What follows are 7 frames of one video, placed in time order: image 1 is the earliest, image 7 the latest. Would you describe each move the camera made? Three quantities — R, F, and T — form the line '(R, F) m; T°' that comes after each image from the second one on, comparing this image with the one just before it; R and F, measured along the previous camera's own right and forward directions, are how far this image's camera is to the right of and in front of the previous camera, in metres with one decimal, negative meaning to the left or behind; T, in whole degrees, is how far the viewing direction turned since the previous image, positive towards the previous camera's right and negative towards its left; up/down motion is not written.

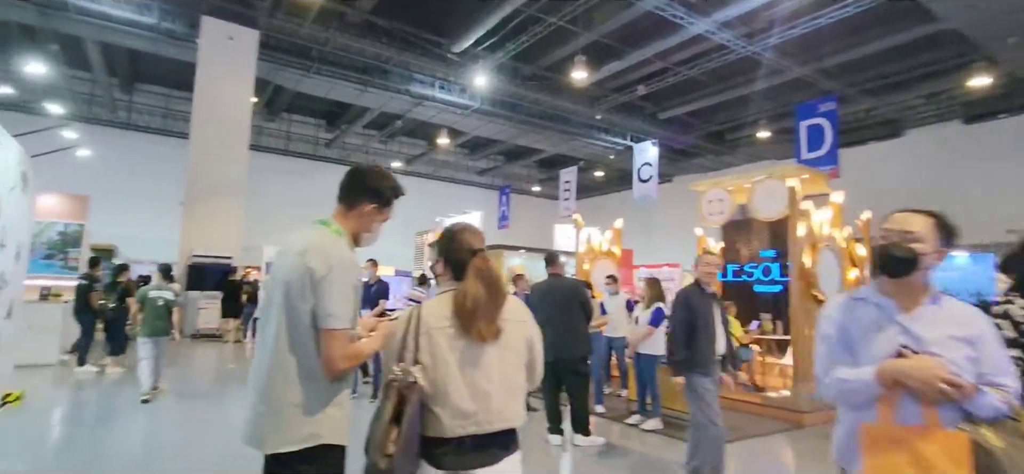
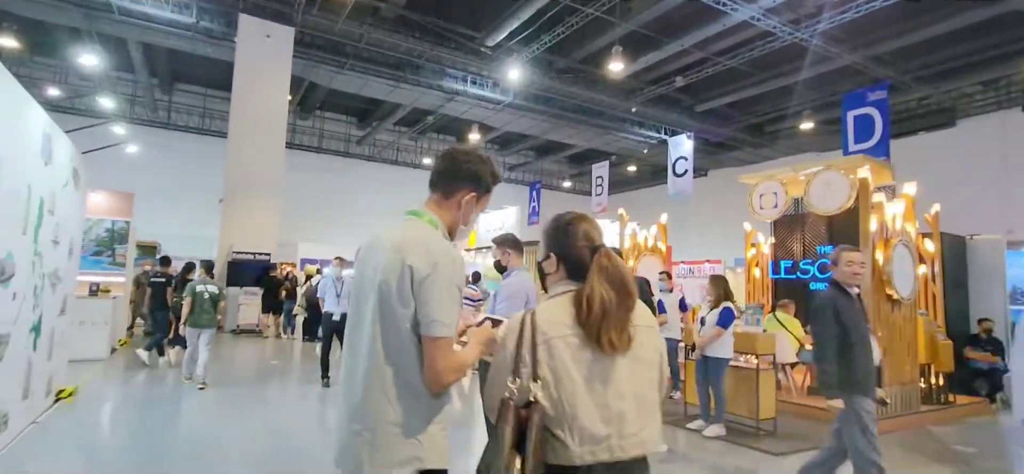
(-0.2, +0.2) m; -3°
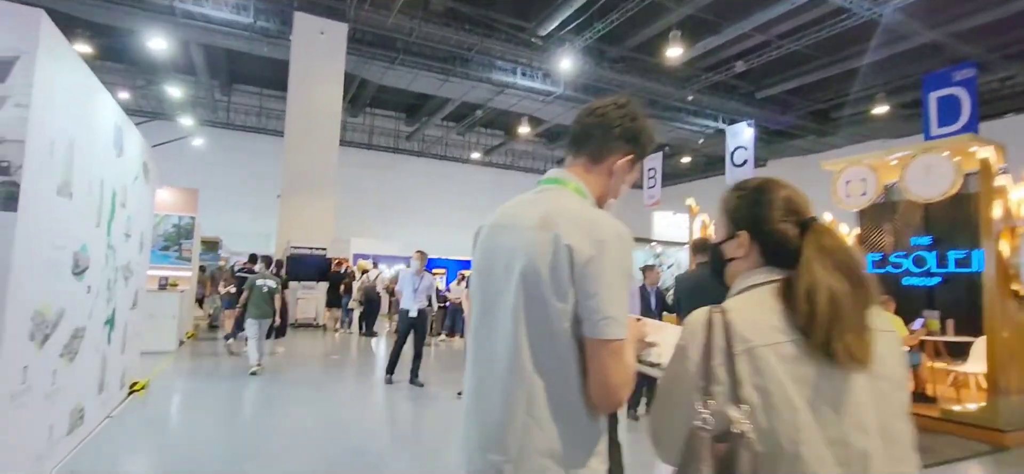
(-0.2, +0.2) m; -5°
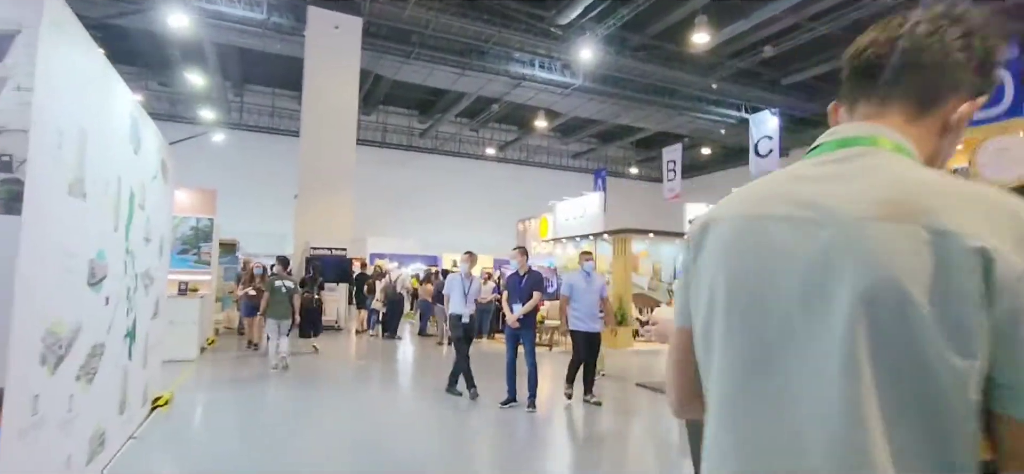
(-0.3, +0.3) m; -1°
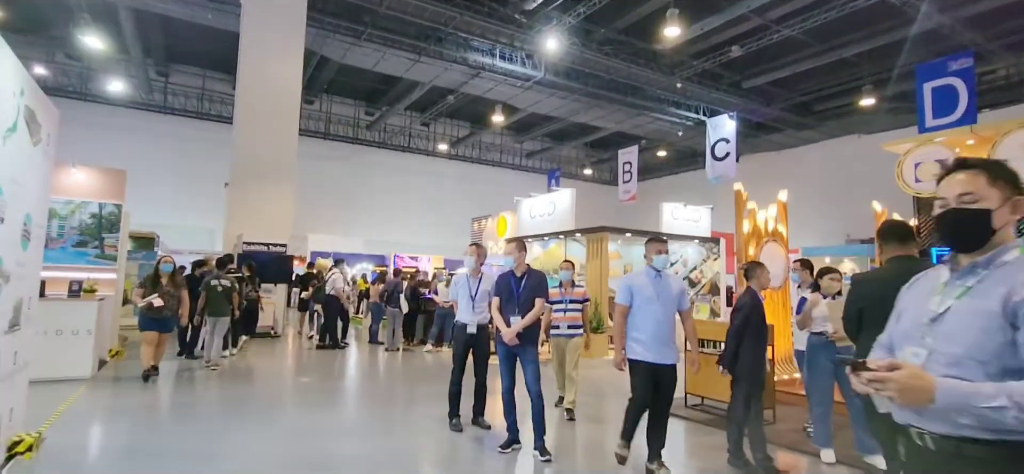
(-0.3, +0.8) m; +6°
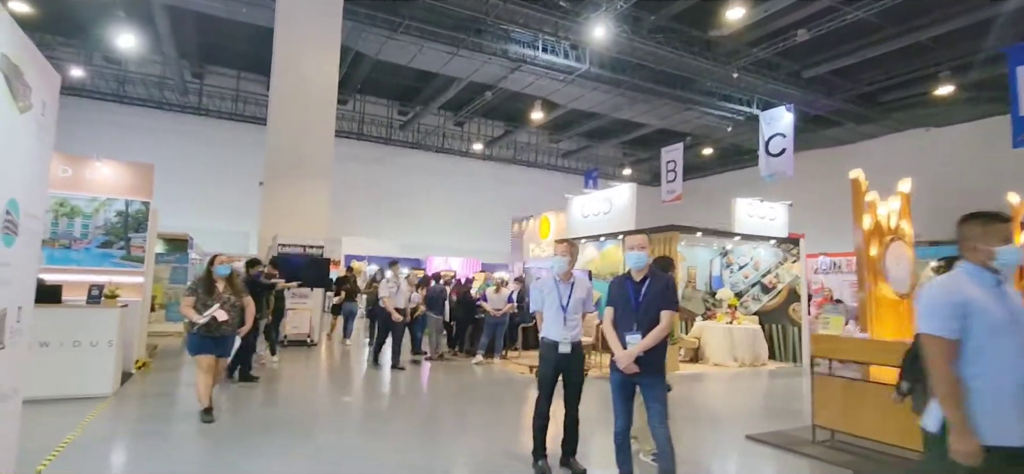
(-0.4, +0.7) m; -3°
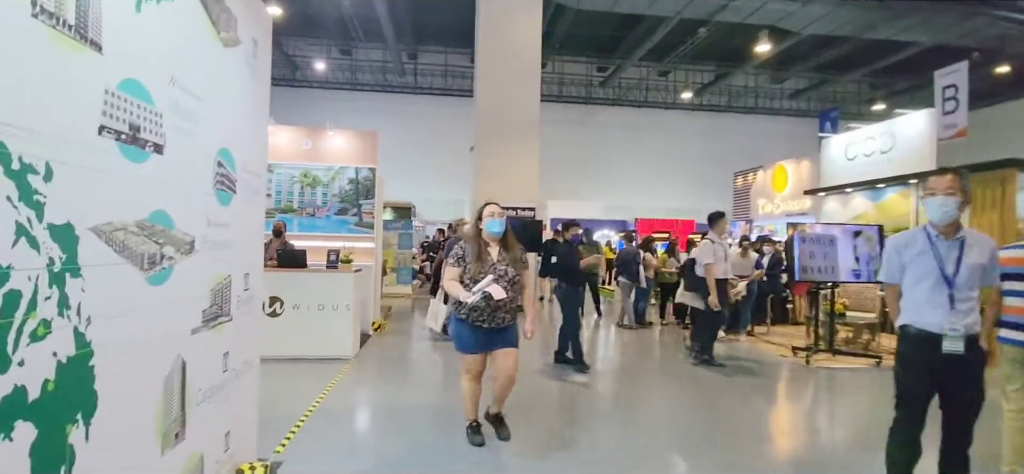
(-0.4, +0.7) m; -21°
